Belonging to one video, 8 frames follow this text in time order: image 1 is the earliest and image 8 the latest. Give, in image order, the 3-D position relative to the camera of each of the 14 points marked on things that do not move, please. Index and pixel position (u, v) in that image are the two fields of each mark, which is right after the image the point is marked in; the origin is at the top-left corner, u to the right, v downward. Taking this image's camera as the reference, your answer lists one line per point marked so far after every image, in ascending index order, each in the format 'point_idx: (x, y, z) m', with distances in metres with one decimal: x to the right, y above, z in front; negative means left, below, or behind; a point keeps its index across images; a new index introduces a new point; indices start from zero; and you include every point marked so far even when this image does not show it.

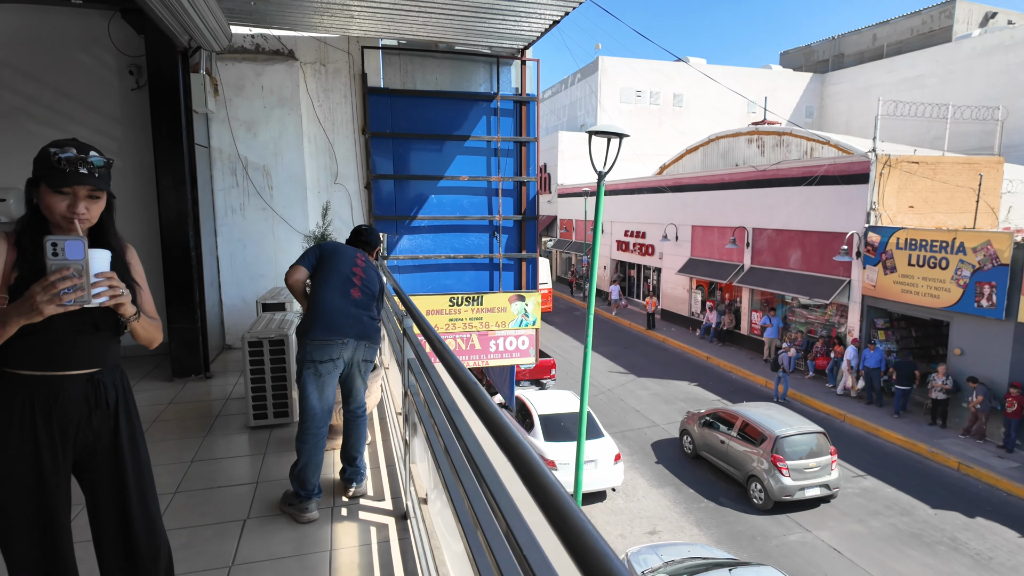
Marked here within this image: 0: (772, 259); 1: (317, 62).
0: (+7.9, +0.9, +18.6) m
1: (-2.2, +2.6, +6.8) m
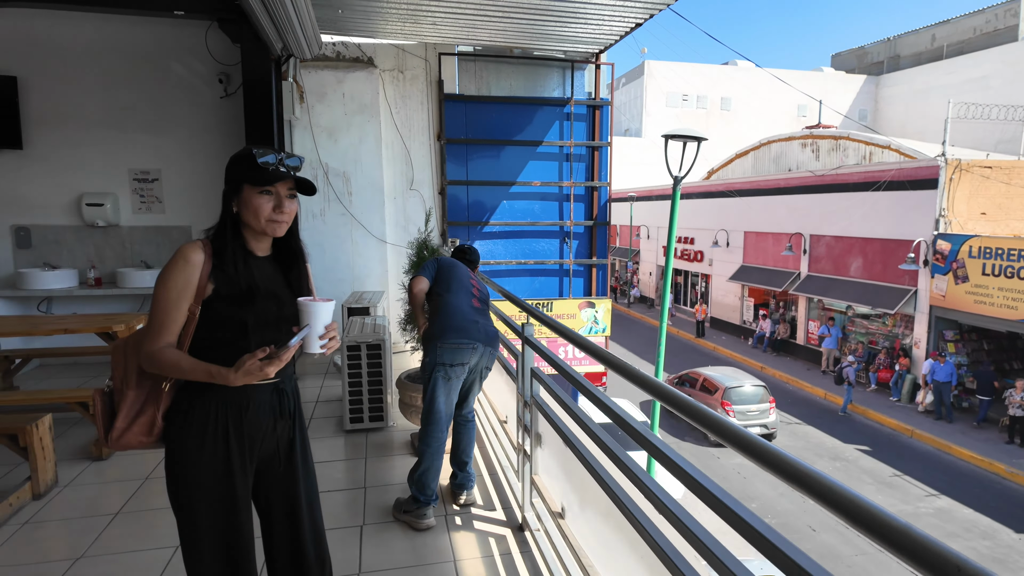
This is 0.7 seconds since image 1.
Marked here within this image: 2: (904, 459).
0: (+9.4, +0.6, +18.0) m
1: (-1.3, +2.5, +6.9) m
2: (+7.8, -3.4, +12.2) m
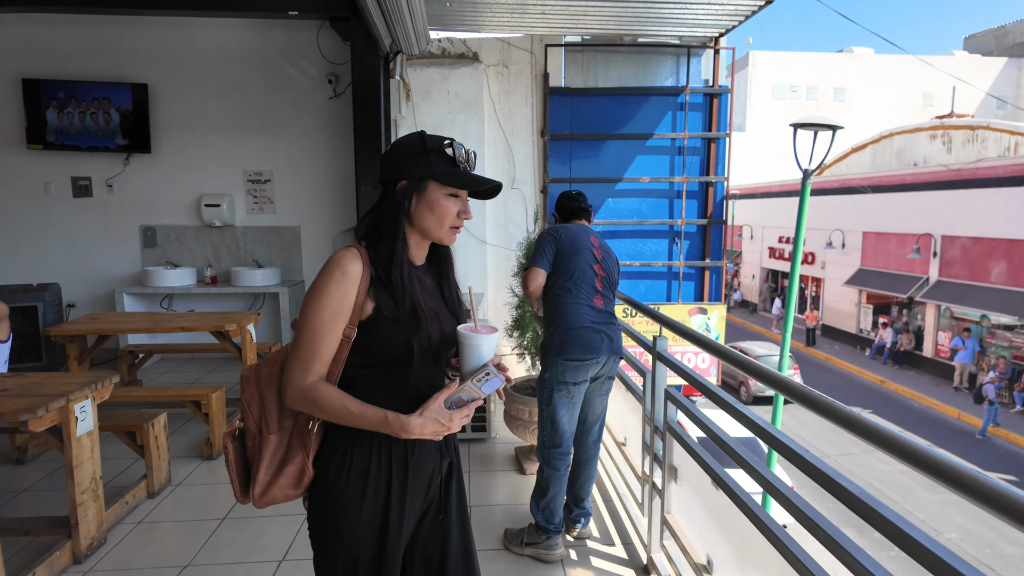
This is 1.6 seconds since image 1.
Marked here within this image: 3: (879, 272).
0: (+12.1, +0.5, +16.1) m
1: (-0.2, +2.5, +6.6) m
2: (+9.6, -3.6, +10.6) m
3: (+11.9, +0.5, +19.5) m
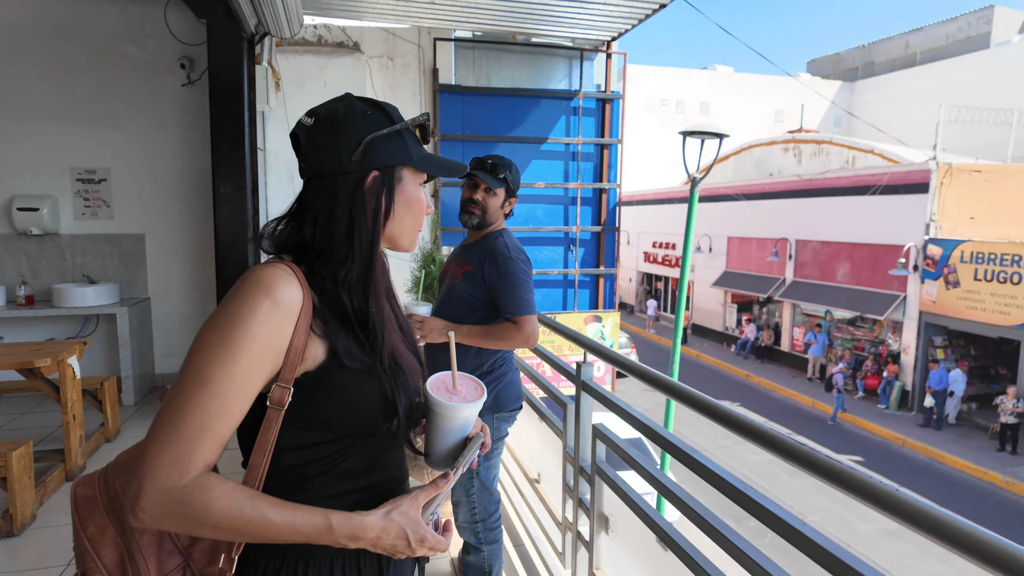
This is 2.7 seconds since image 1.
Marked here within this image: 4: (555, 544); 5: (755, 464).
0: (+9.0, +0.5, +17.7) m
1: (-1.3, +2.4, +6.1) m
2: (+7.7, -3.6, +11.8) m
3: (+8.1, +0.5, +21.0) m
4: (+0.2, -1.1, +2.6) m
5: (+4.6, -3.4, +11.4) m
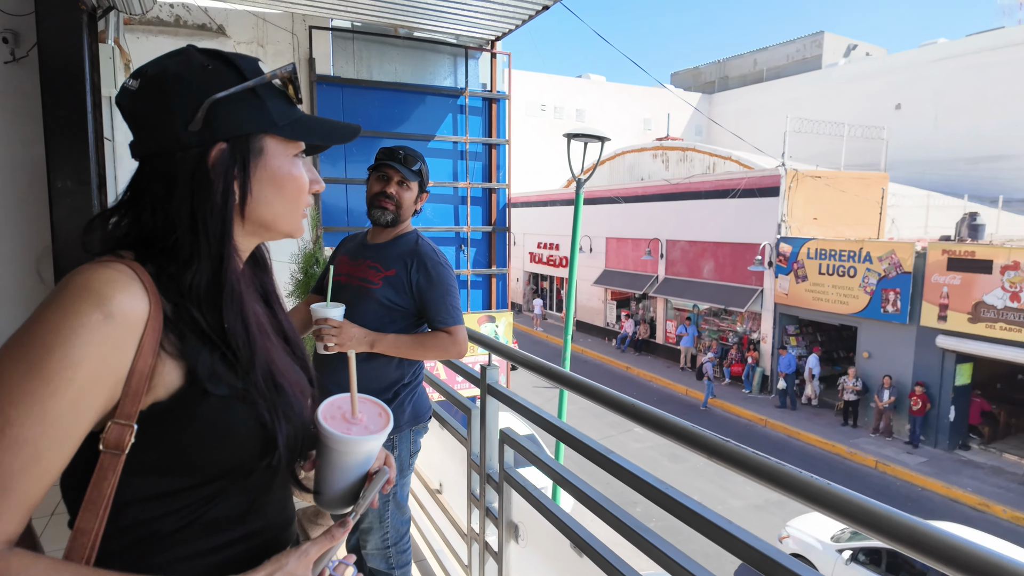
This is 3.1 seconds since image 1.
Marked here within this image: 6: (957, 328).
0: (+5.5, +0.6, +19.0) m
1: (-2.4, +2.3, +5.6) m
2: (+5.4, -3.4, +12.9) m
3: (+4.0, +0.6, +22.0) m
4: (-0.2, -1.1, +2.5) m
5: (+2.5, -3.3, +12.0) m
6: (+9.0, -0.8, +12.1) m
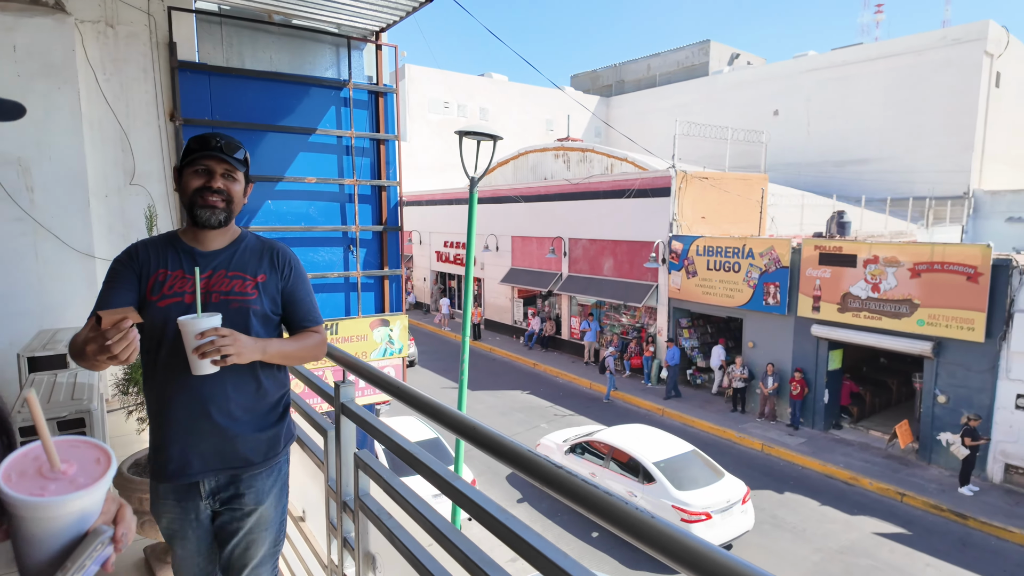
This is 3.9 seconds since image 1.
0: (+2.5, +0.7, +19.4) m
1: (-3.4, +2.2, +5.0) m
2: (+3.4, -3.4, +13.4) m
3: (+0.5, +0.7, +22.2) m
4: (-0.7, -1.1, +2.2) m
5: (+0.6, -3.3, +12.0) m
6: (+6.9, -0.6, +13.1) m
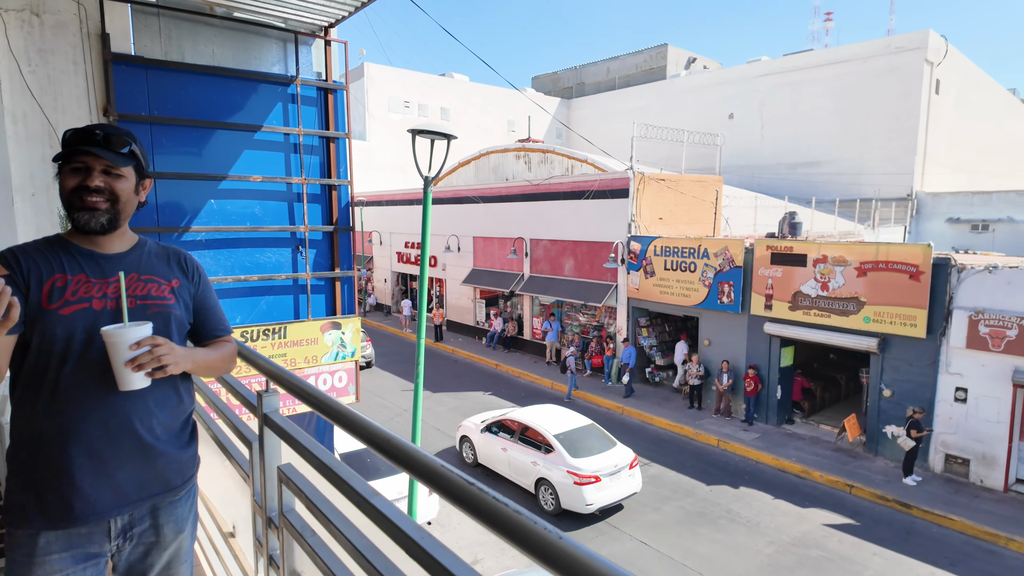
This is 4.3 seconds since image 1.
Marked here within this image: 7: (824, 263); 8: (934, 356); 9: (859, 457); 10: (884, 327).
0: (+1.2, +0.7, +19.5) m
1: (-3.8, +2.2, +4.7) m
2: (+2.5, -3.3, +13.5) m
3: (-0.9, +0.6, +22.1) m
4: (-0.9, -1.1, +2.1) m
5: (-0.2, -3.3, +12.0) m
6: (+6.0, -0.6, +13.5) m
7: (+6.5, +0.5, +12.6) m
8: (+7.9, -1.3, +11.2) m
9: (+7.0, -3.4, +12.0) m
10: (+7.3, -0.8, +11.8) m
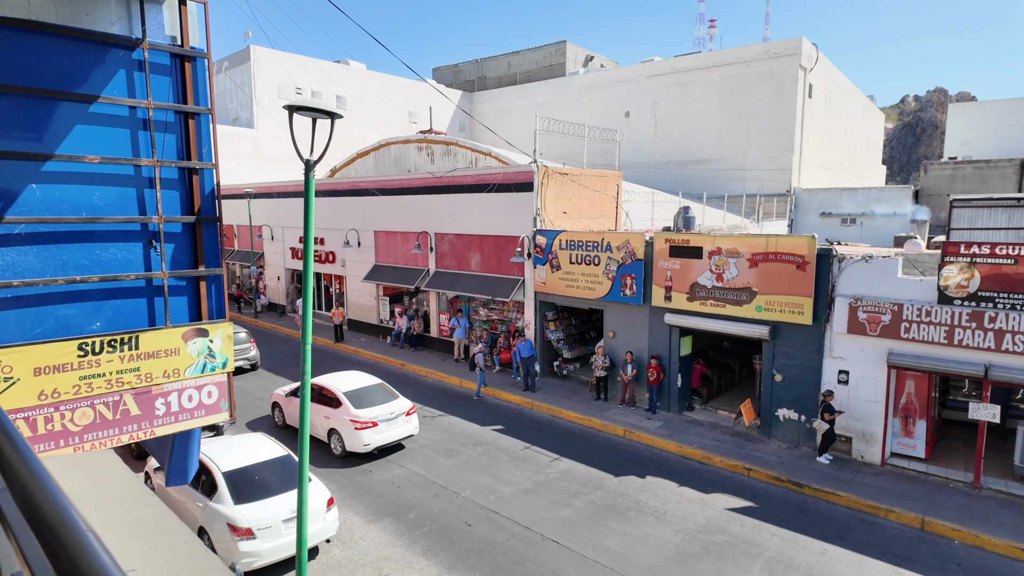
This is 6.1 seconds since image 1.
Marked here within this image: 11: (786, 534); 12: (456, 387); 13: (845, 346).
0: (-1.9, +0.8, +18.9) m
1: (-4.6, +2.1, +3.5) m
2: (+0.4, -3.2, +13.3) m
3: (-4.4, +0.7, +21.2) m
4: (-1.2, -1.2, +1.5) m
5: (-2.0, -3.2, +11.3) m
6: (+3.9, -0.4, +13.7) m
7: (+4.5, +0.7, +12.9) m
8: (+6.1, -1.1, +11.8) m
9: (+5.1, -3.2, +12.5) m
10: (+5.4, -0.6, +12.3) m
11: (+4.2, -3.8, +9.1) m
12: (-1.6, -2.8, +16.6) m
13: (+6.4, -1.1, +11.5) m
